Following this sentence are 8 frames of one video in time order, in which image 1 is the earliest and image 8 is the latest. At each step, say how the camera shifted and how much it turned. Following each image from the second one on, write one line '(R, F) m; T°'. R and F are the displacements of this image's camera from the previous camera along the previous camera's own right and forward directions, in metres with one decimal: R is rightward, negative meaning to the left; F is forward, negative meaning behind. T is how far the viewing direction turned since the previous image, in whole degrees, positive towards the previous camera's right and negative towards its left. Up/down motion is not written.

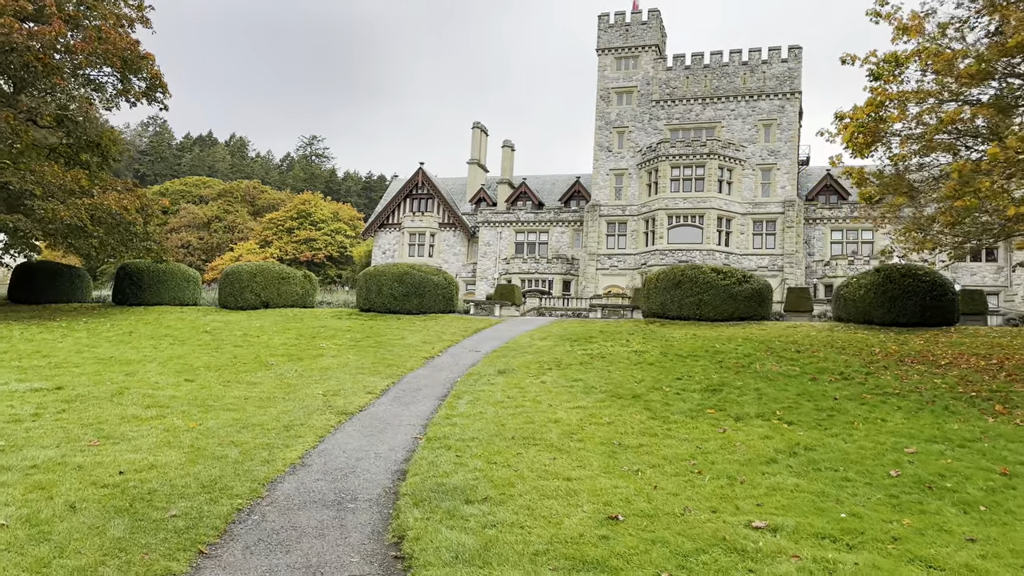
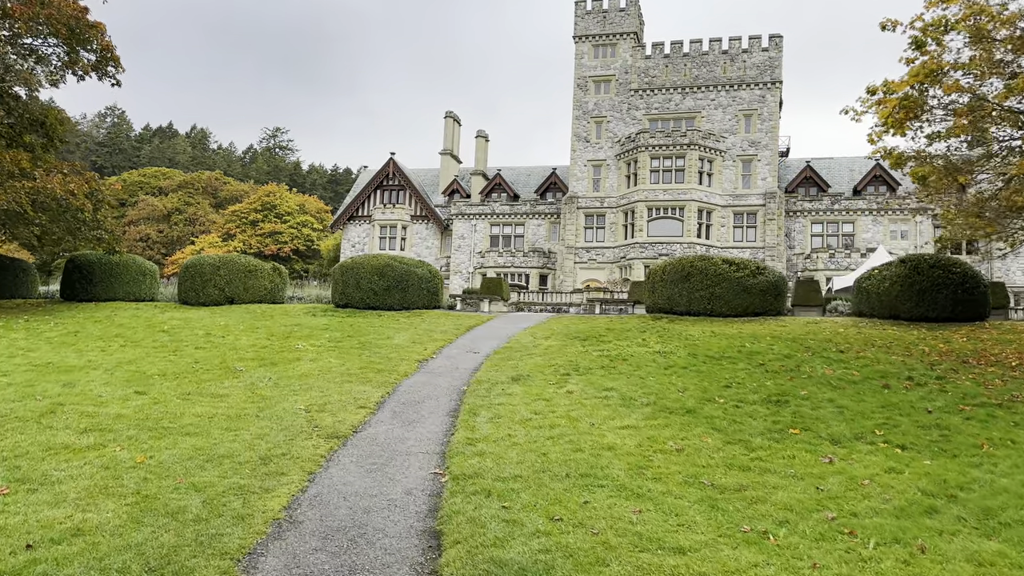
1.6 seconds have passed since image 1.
(-0.8, +2.2) m; +2°
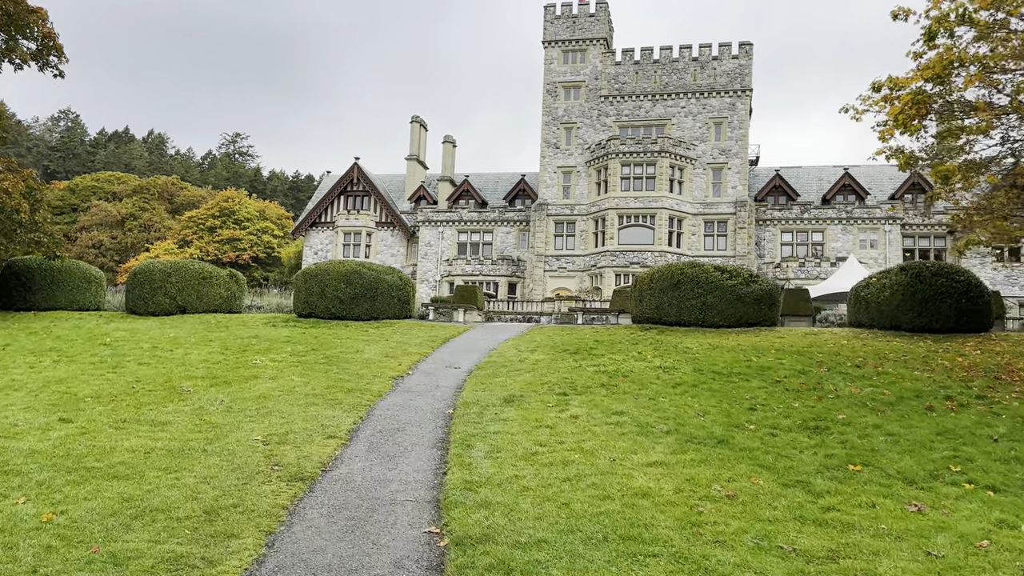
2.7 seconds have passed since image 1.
(-0.4, +1.6) m; +3°
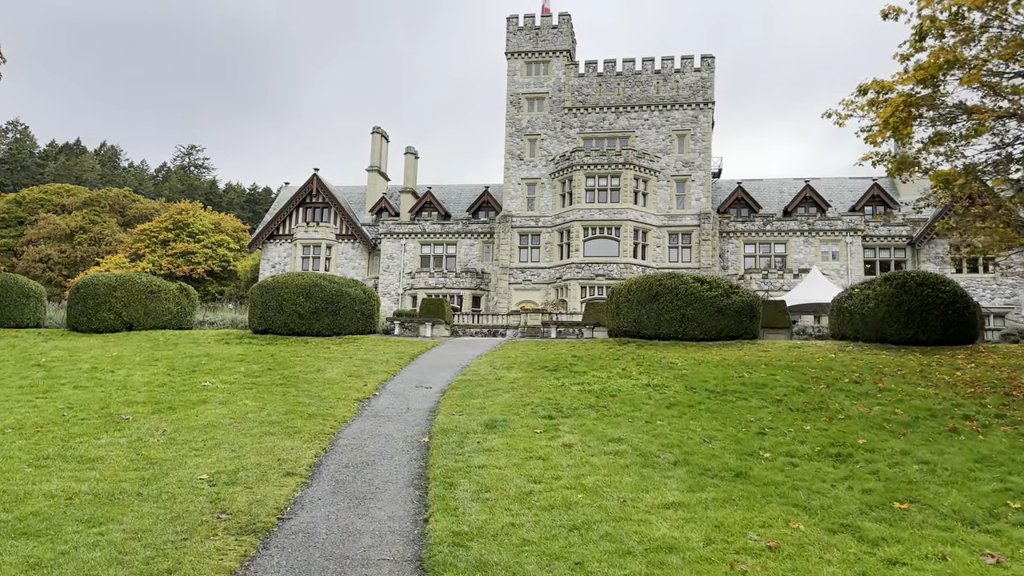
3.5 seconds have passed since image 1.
(-0.3, +1.1) m; +3°
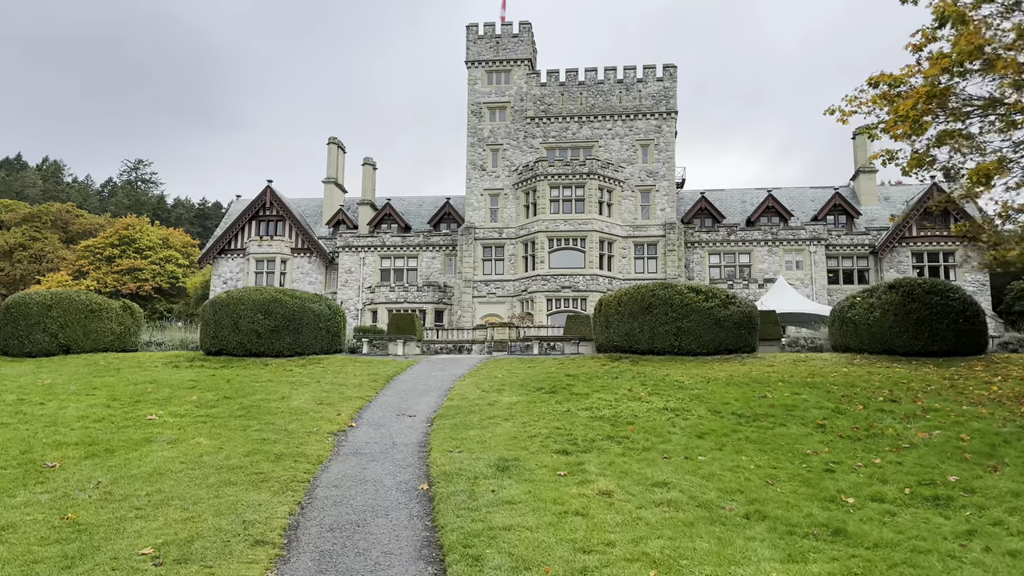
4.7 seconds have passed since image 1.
(-0.6, +1.6) m; +3°
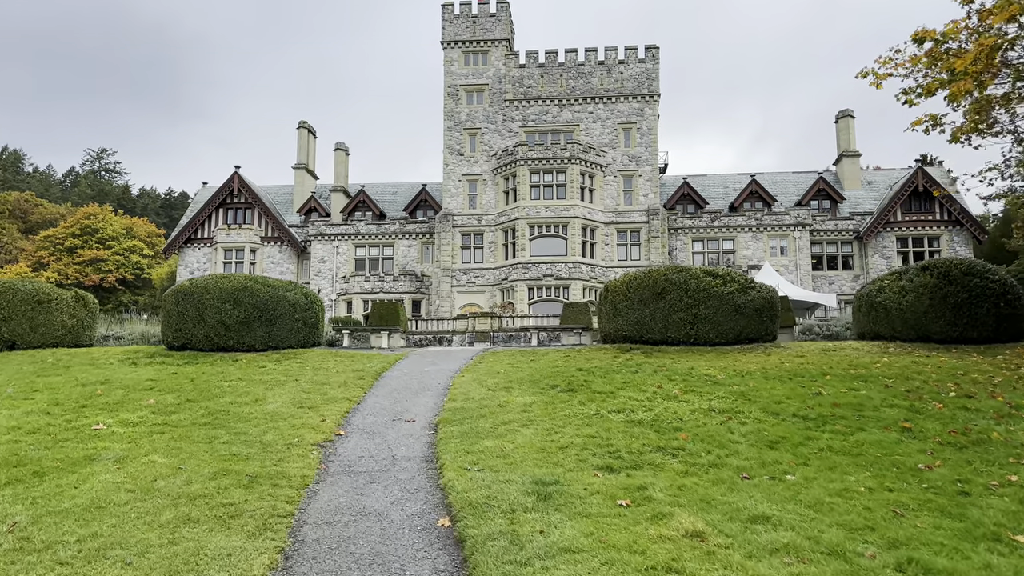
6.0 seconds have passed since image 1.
(-0.6, +1.8) m; +2°
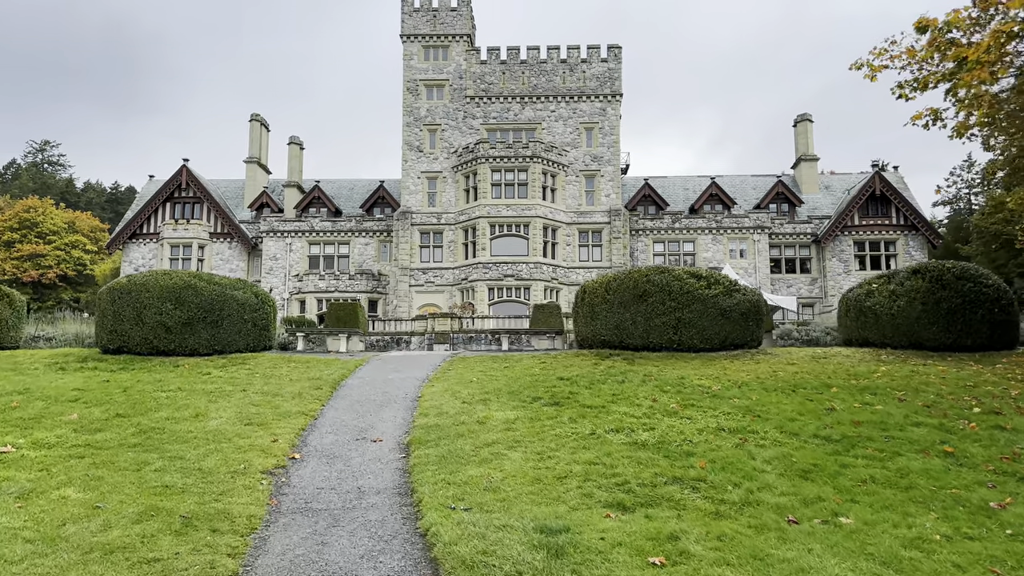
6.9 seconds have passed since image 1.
(-0.3, +1.3) m; +3°
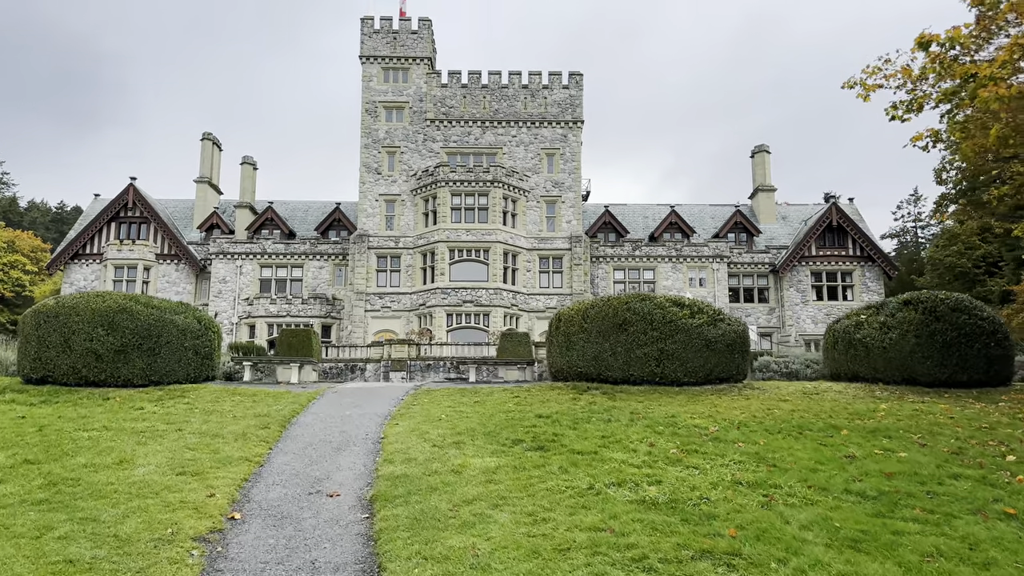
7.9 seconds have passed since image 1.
(-0.3, +1.2) m; +3°
